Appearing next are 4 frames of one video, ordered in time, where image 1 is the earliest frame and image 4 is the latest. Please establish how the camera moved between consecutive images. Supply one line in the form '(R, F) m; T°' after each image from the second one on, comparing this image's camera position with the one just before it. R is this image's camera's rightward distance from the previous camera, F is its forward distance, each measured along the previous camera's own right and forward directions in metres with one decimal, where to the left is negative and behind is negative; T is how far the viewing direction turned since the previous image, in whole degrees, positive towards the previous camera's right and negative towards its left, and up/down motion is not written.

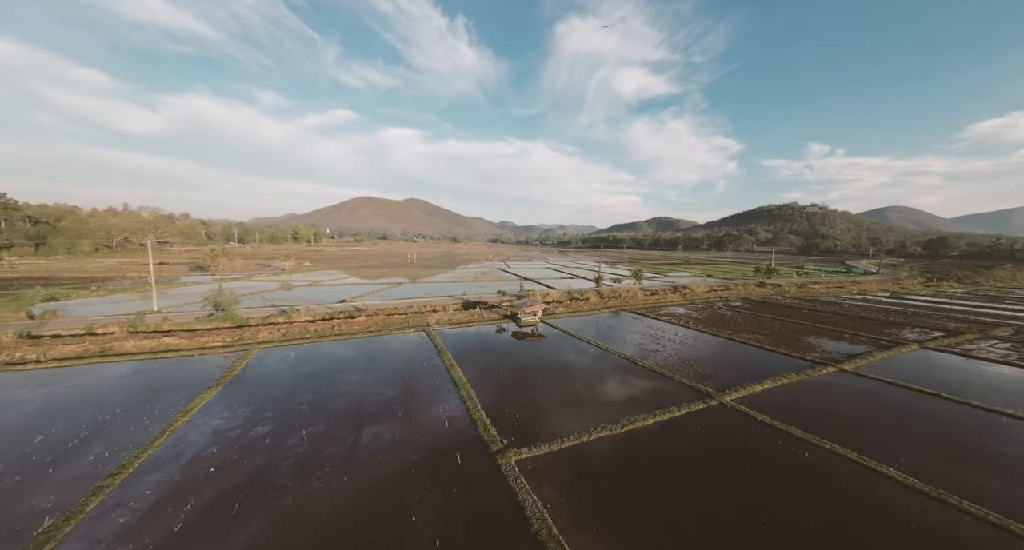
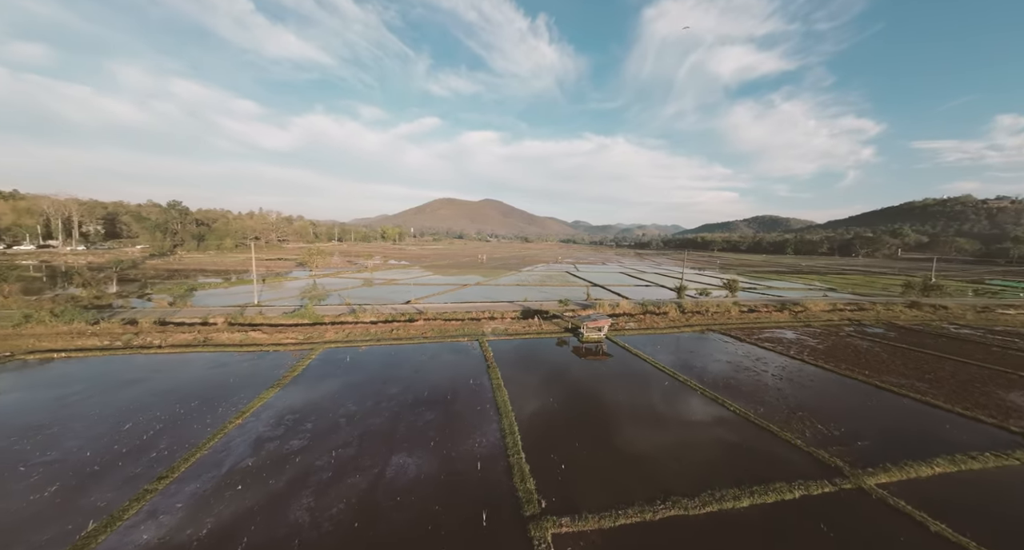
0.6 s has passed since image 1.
(+0.6, +1.9) m; -12°
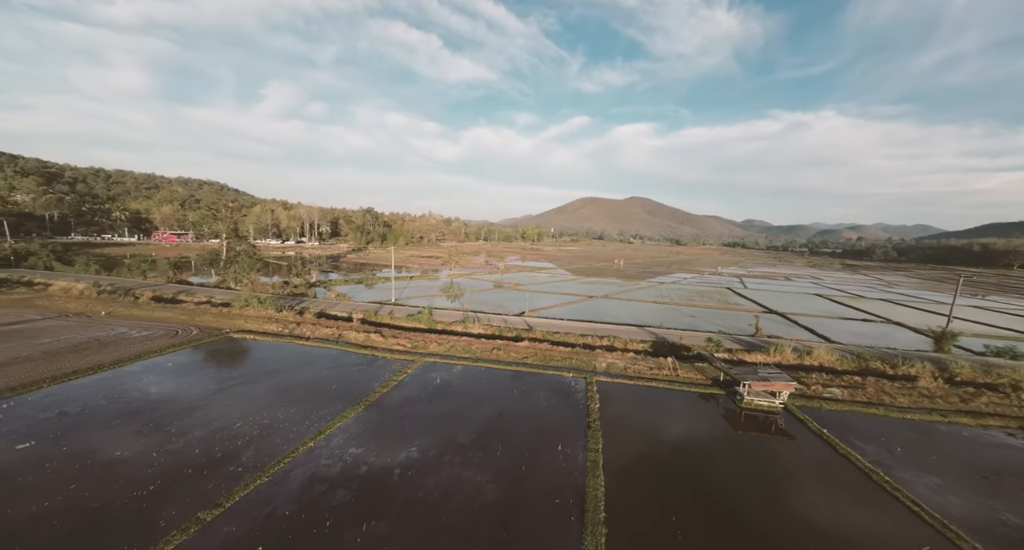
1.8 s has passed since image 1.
(+0.8, +3.7) m; -21°
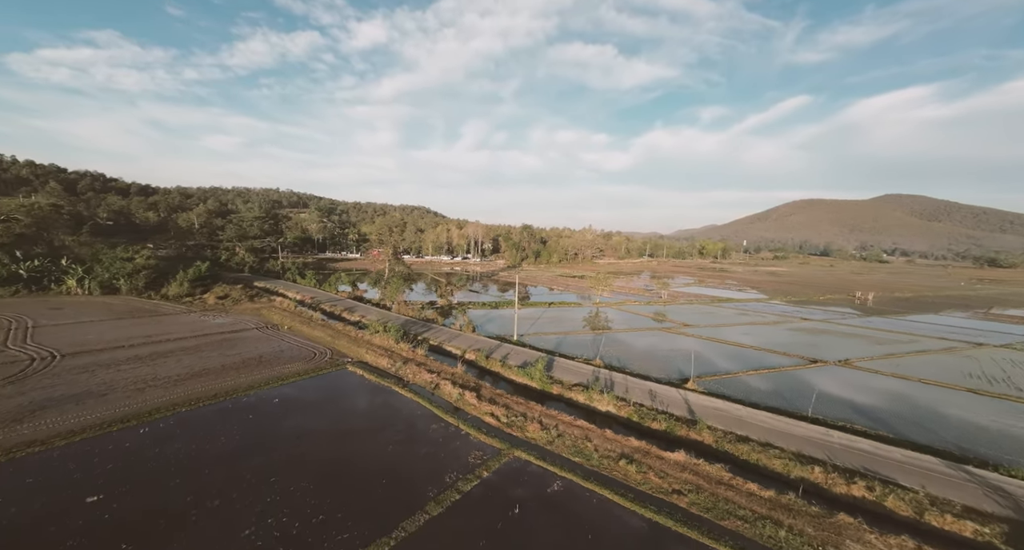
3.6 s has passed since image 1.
(+0.7, +6.2) m; -25°
